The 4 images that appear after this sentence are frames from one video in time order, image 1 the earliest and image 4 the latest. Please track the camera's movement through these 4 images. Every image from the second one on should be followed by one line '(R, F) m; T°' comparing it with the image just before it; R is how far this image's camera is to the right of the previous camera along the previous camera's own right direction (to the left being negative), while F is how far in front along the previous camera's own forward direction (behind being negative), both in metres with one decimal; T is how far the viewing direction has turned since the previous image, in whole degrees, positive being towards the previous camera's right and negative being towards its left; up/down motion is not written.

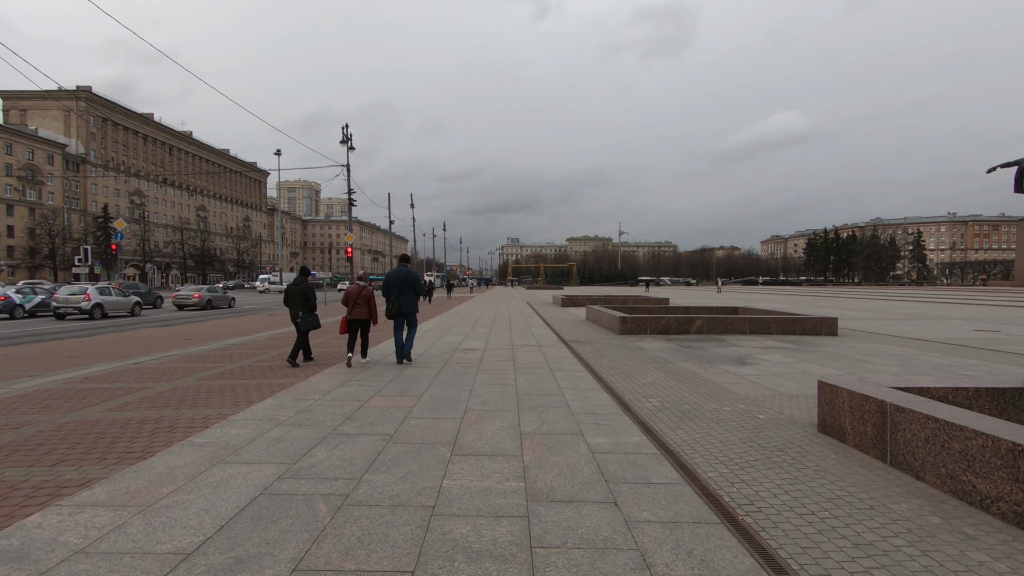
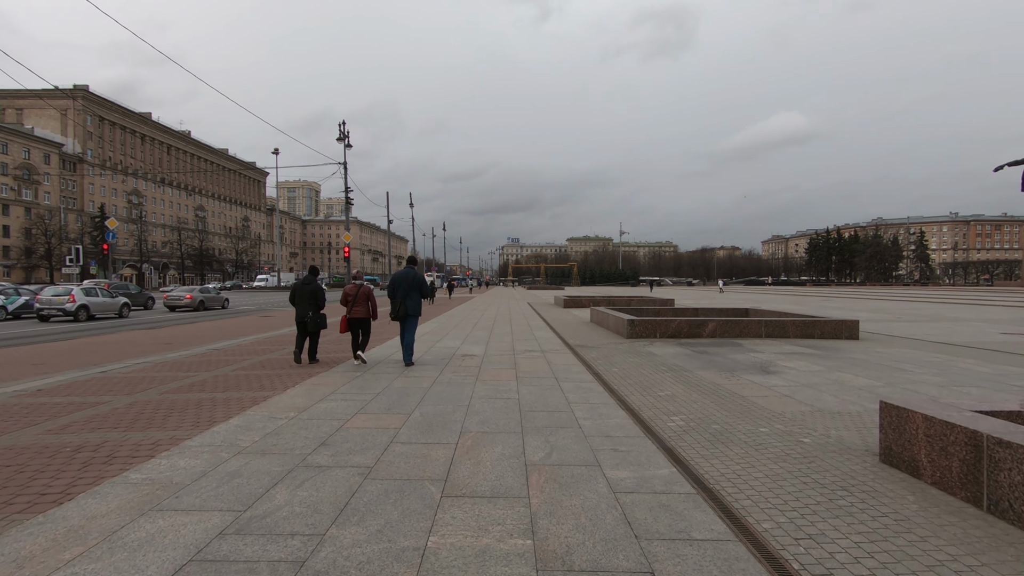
(0.0, +0.8) m; 0°
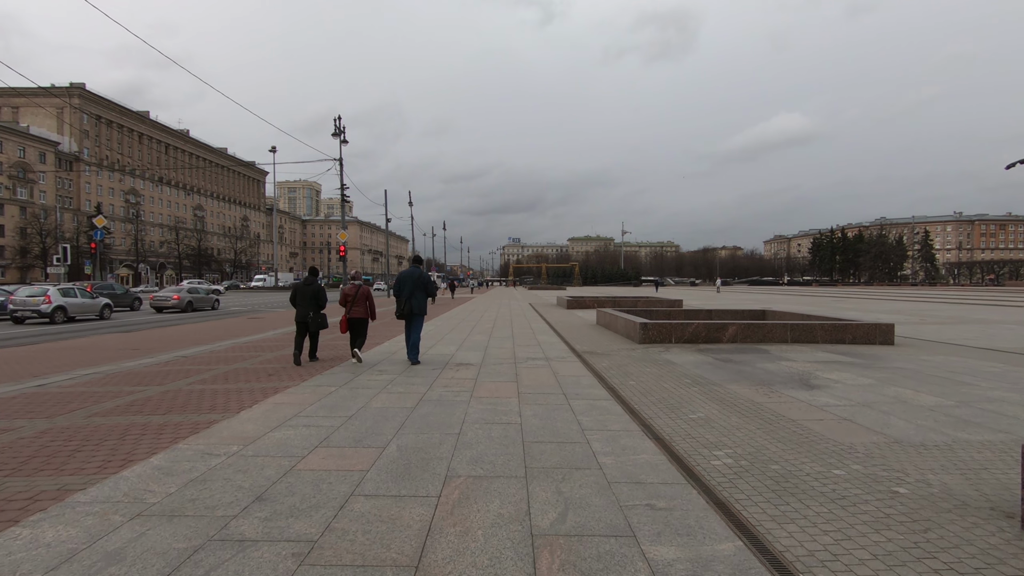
(0.0, +1.2) m; 0°
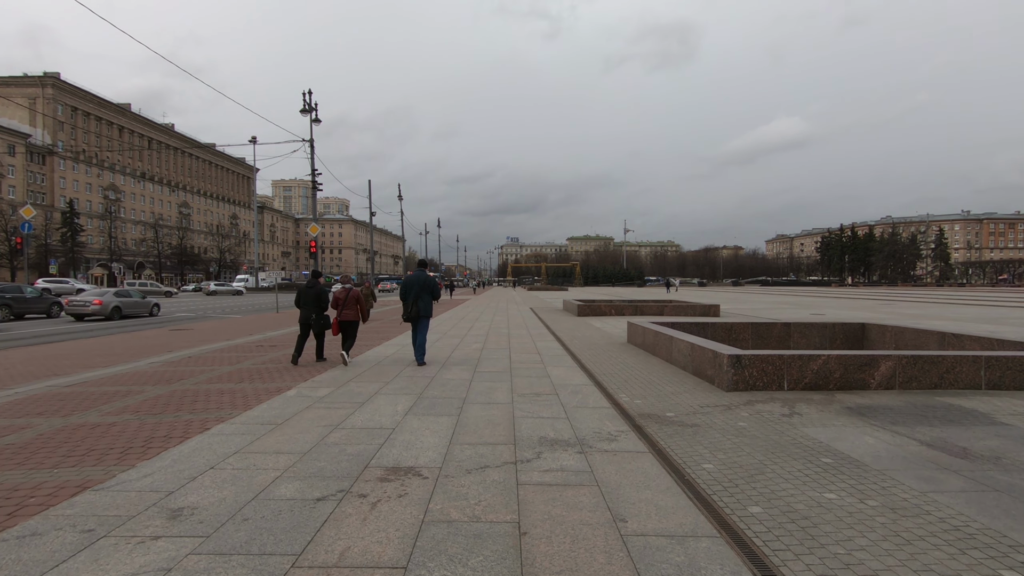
(0.0, +5.2) m; 0°
